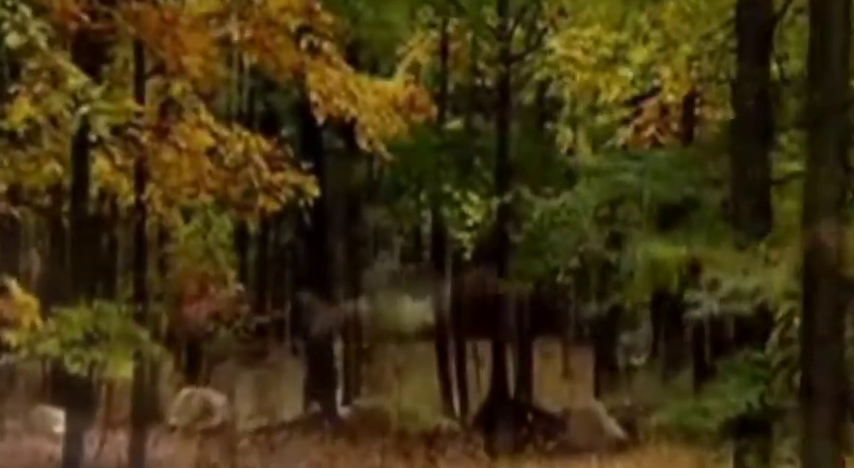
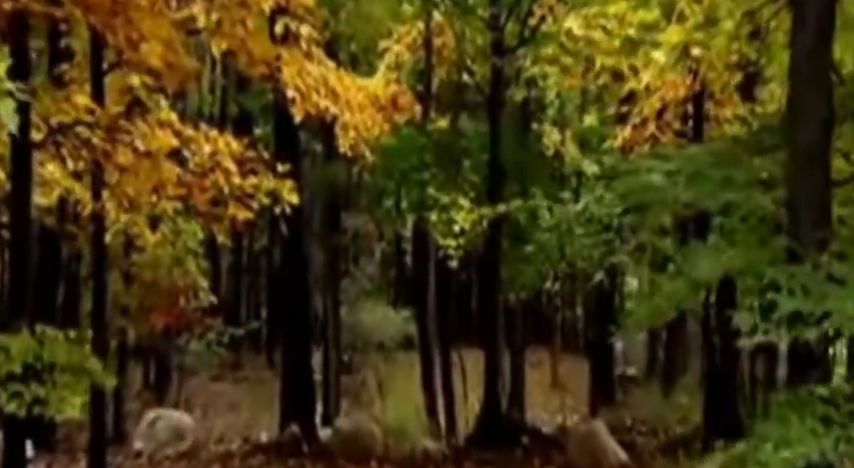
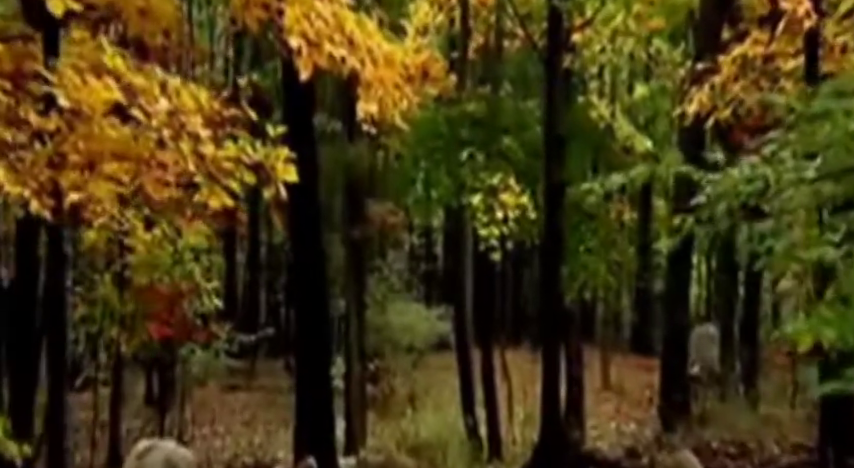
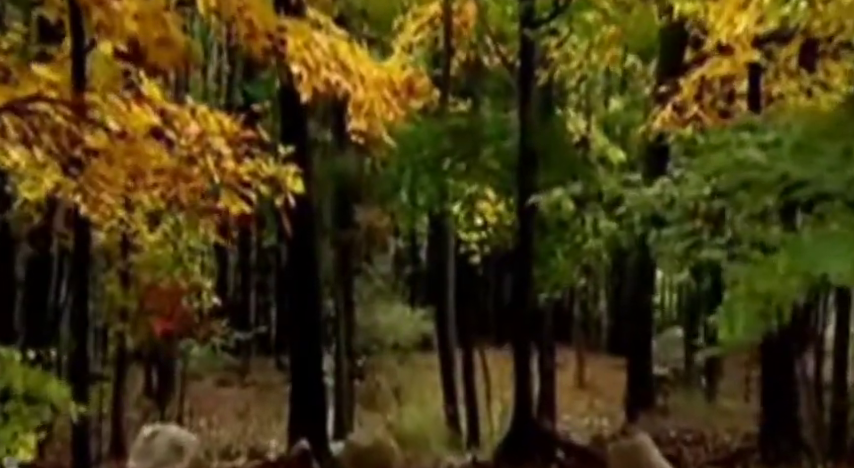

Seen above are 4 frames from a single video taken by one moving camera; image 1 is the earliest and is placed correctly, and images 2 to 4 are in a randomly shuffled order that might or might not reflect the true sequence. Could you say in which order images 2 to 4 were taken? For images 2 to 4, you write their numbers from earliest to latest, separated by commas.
2, 4, 3
